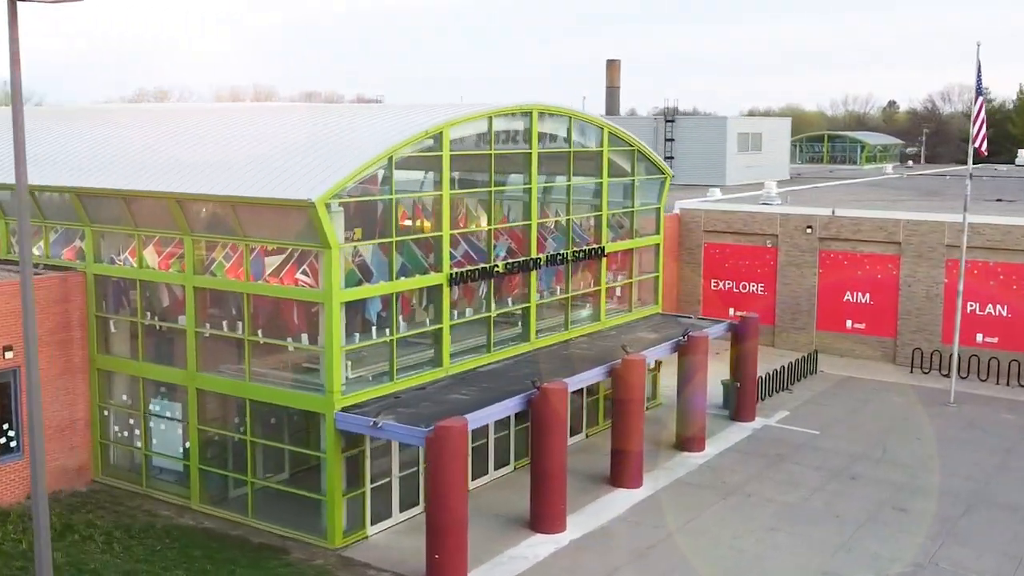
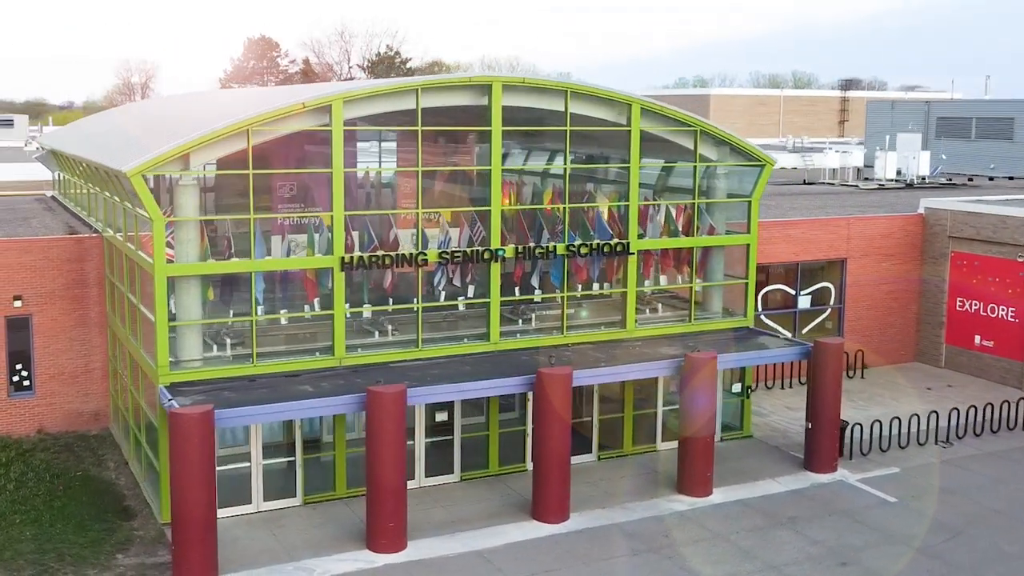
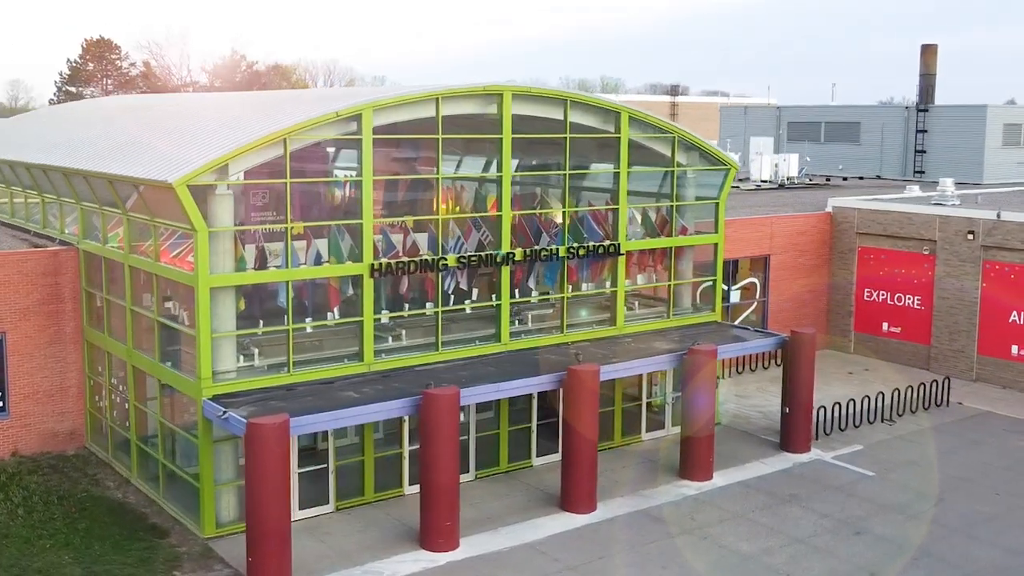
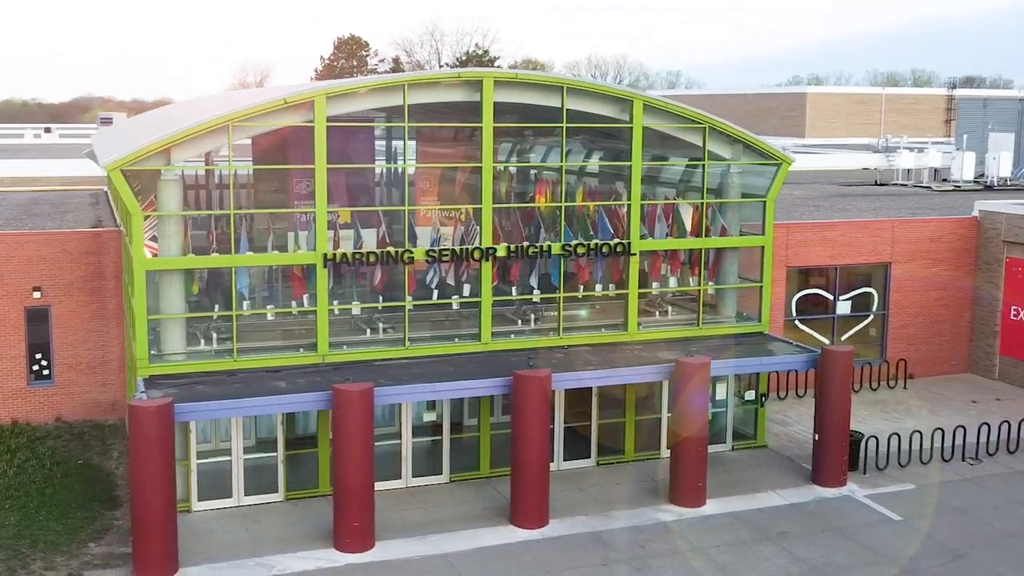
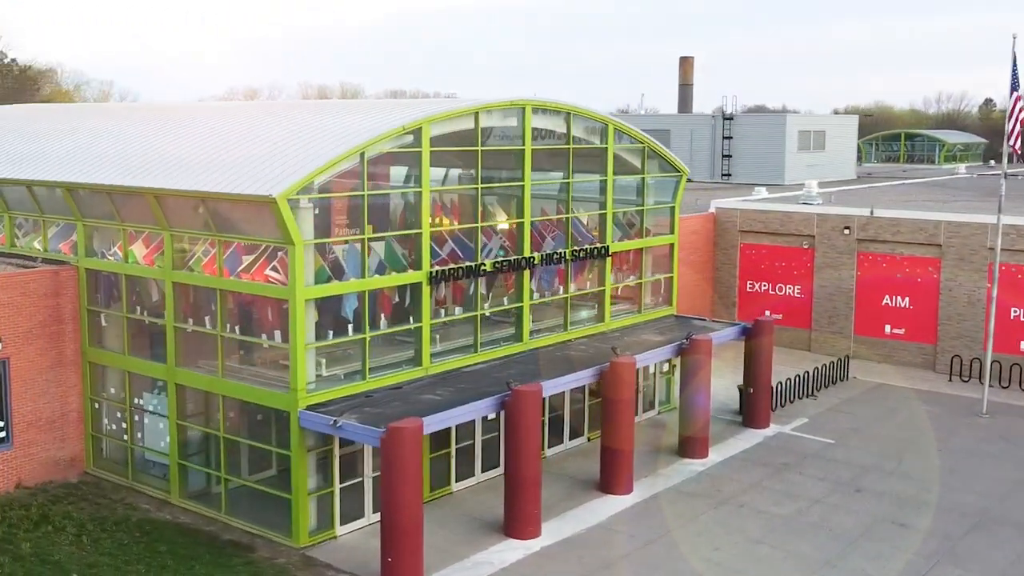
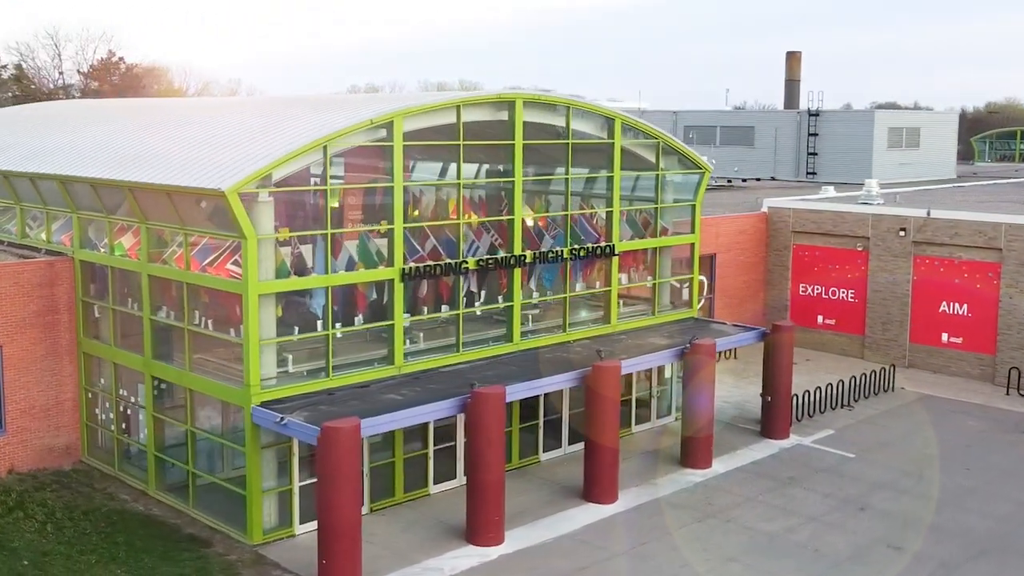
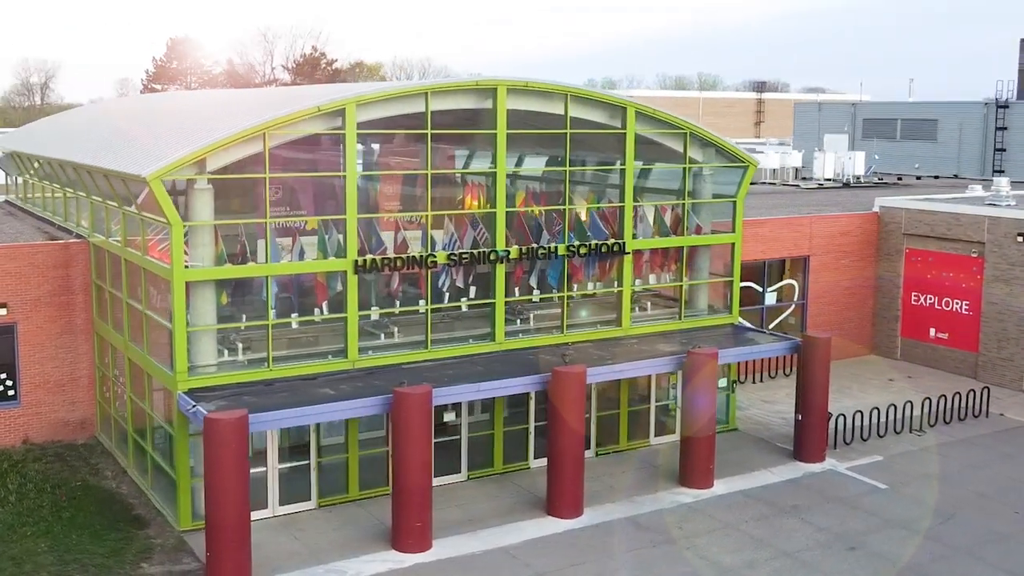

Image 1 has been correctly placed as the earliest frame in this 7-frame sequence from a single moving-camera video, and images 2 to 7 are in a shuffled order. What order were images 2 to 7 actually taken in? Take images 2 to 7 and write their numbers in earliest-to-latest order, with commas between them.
5, 6, 3, 7, 2, 4
